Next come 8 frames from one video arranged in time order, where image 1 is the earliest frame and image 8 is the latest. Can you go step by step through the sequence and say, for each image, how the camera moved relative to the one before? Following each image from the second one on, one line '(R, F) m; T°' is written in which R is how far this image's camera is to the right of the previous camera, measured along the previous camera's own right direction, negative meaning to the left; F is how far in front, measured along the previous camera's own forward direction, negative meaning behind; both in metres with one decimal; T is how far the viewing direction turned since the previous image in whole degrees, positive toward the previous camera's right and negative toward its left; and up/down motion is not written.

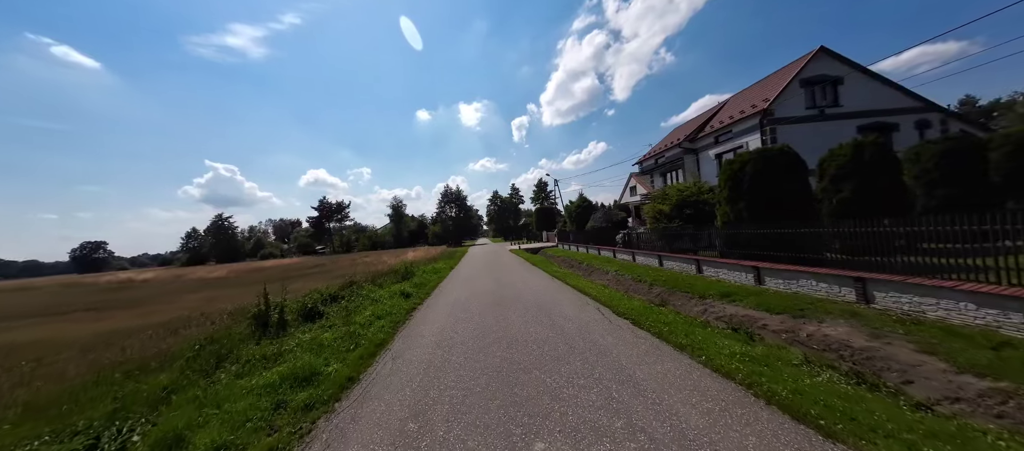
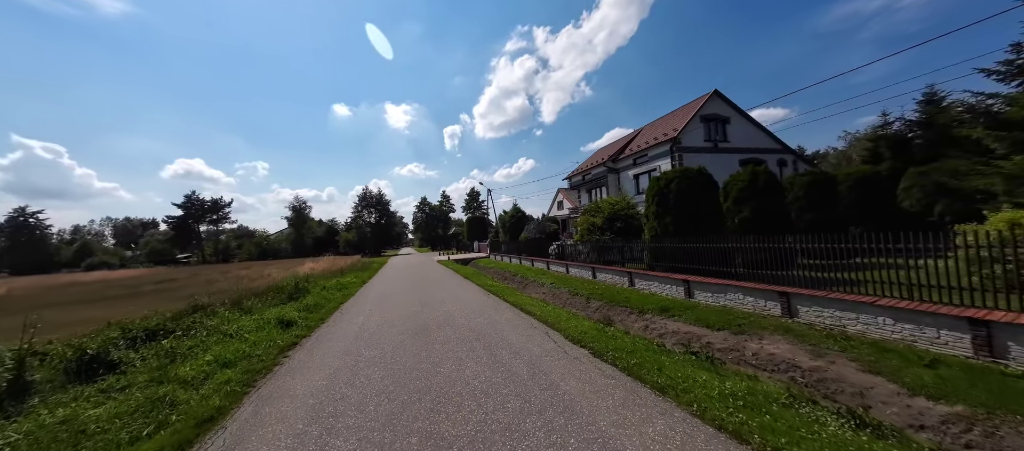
(0.0, +1.2) m; +12°
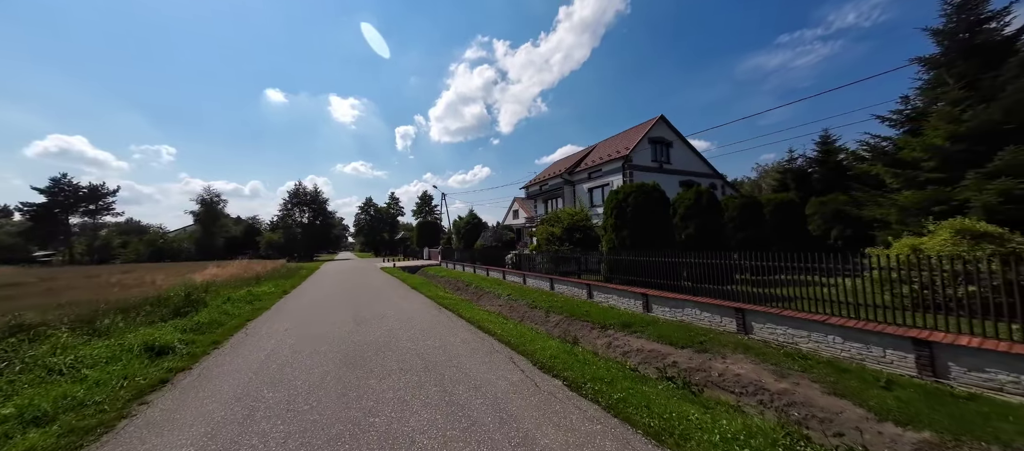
(-0.1, +0.7) m; +8°
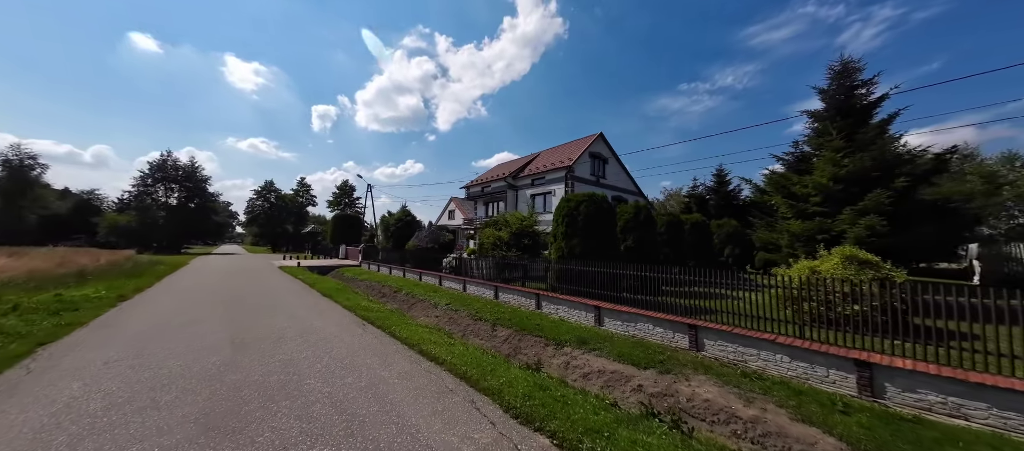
(-0.5, +1.1) m; +13°
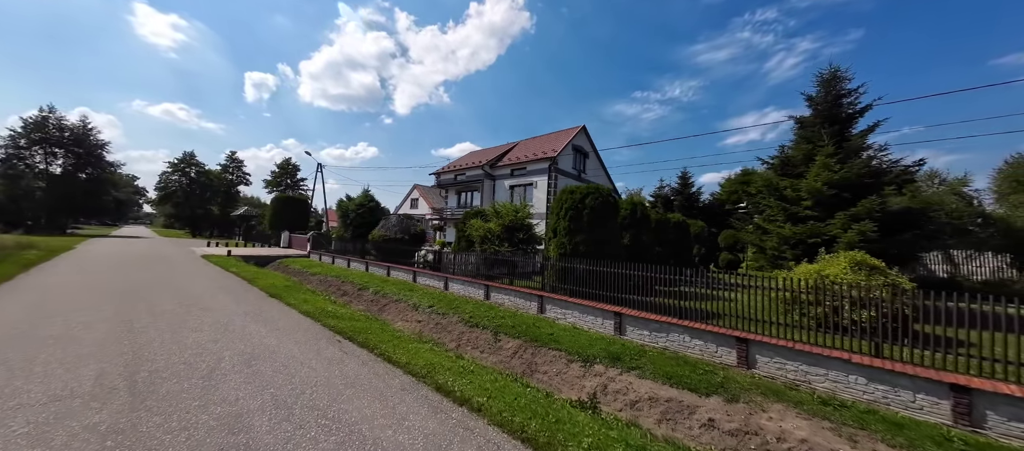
(-1.2, +1.5) m; +8°
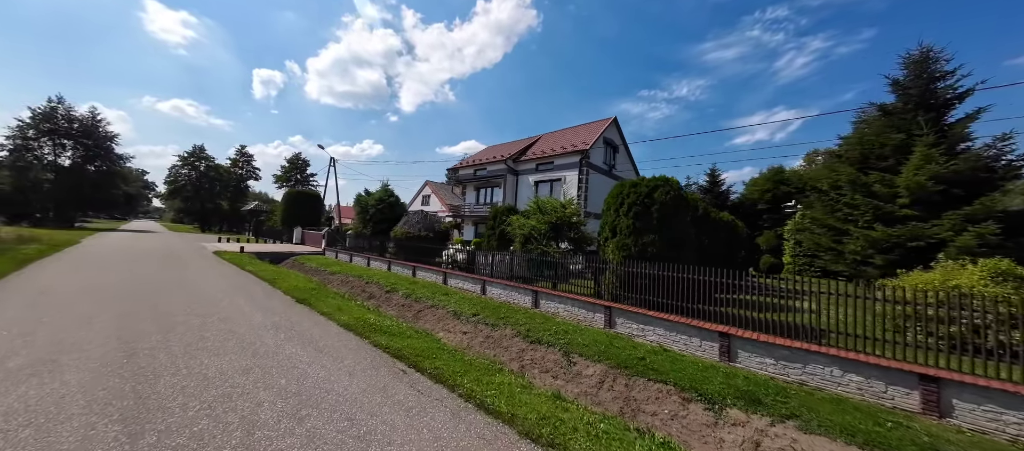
(-1.4, +1.3) m; -1°
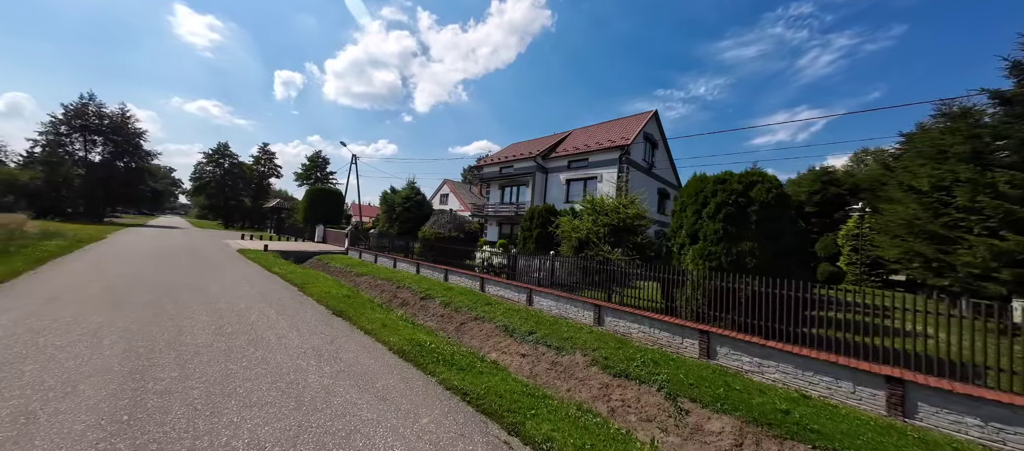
(-1.1, +1.2) m; -2°
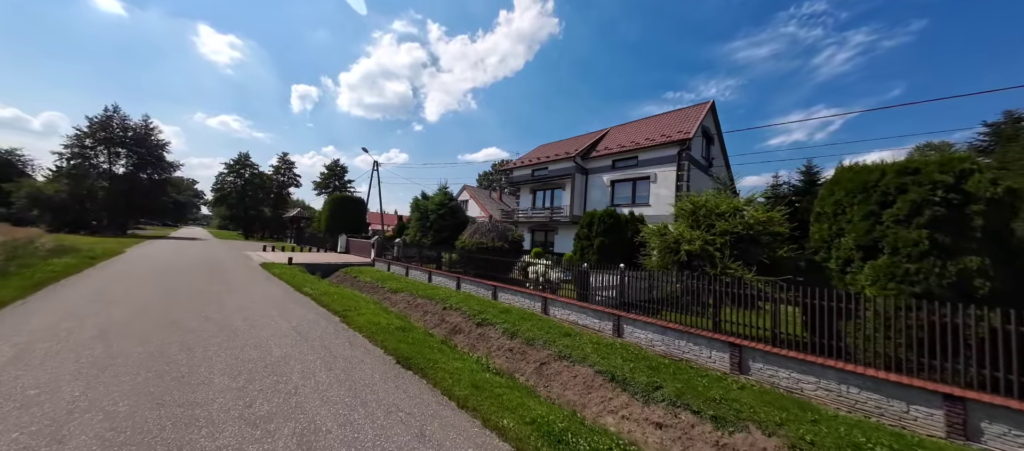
(-1.7, +1.9) m; -2°
